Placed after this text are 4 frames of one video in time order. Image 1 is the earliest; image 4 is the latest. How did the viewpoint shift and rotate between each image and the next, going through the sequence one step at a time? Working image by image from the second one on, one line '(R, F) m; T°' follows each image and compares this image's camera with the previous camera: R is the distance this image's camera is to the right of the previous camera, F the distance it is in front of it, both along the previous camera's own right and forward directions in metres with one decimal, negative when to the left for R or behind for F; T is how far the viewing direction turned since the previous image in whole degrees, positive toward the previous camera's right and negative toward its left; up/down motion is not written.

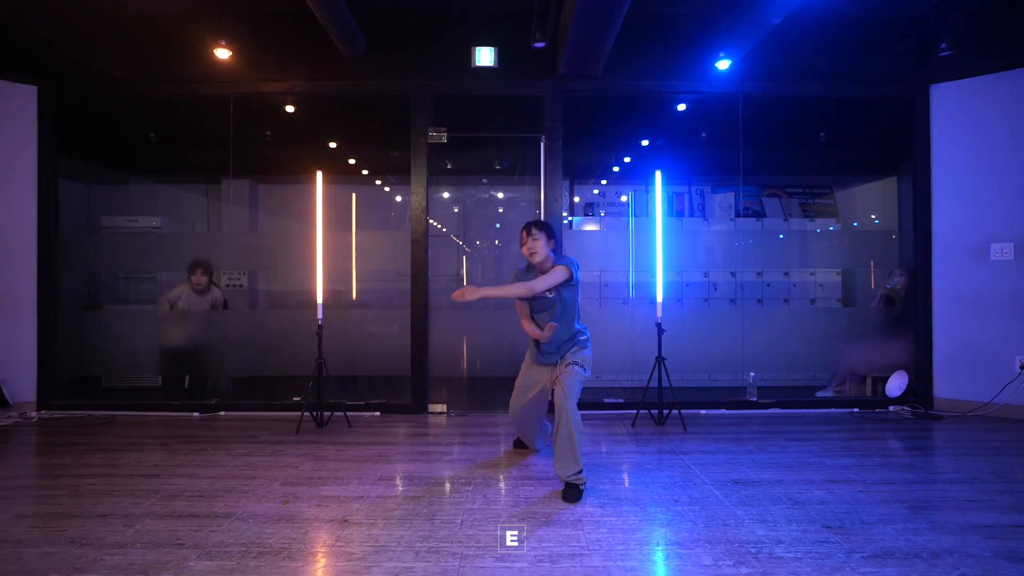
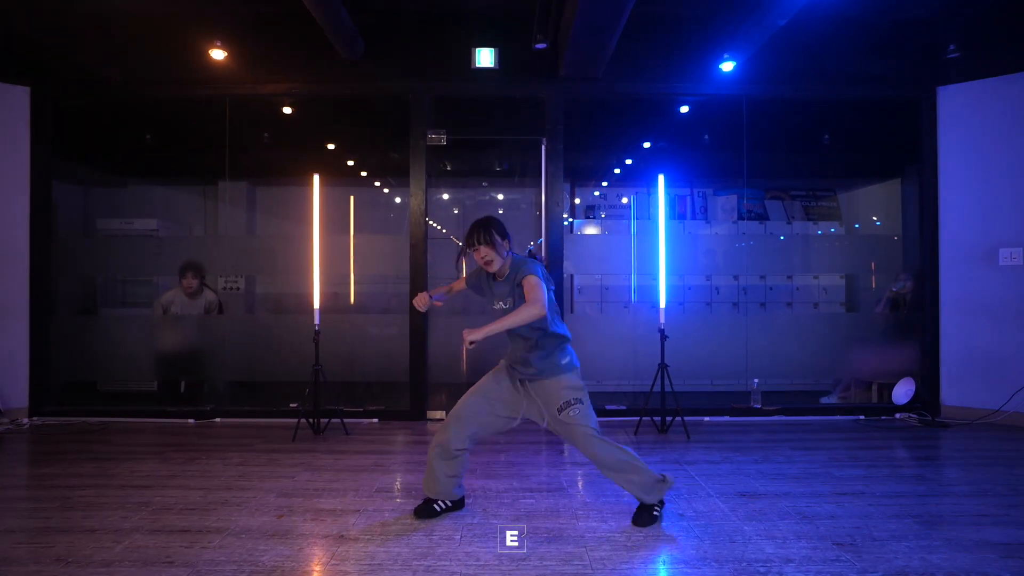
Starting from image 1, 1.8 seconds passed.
(0.0, +0.1) m; 0°
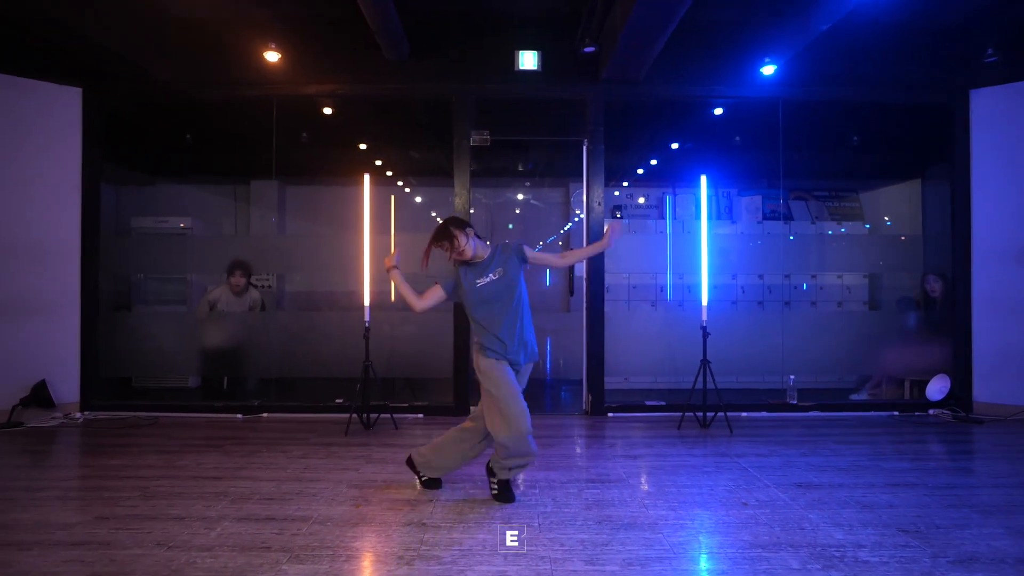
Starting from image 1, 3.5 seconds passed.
(-0.3, -0.1) m; 0°
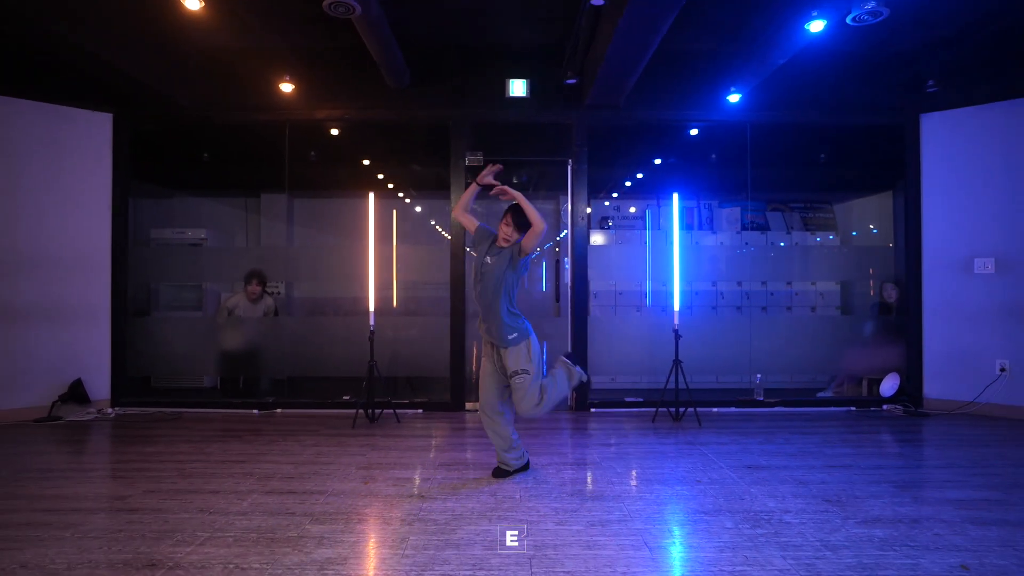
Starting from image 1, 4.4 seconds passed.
(+0.1, -0.4) m; 0°
